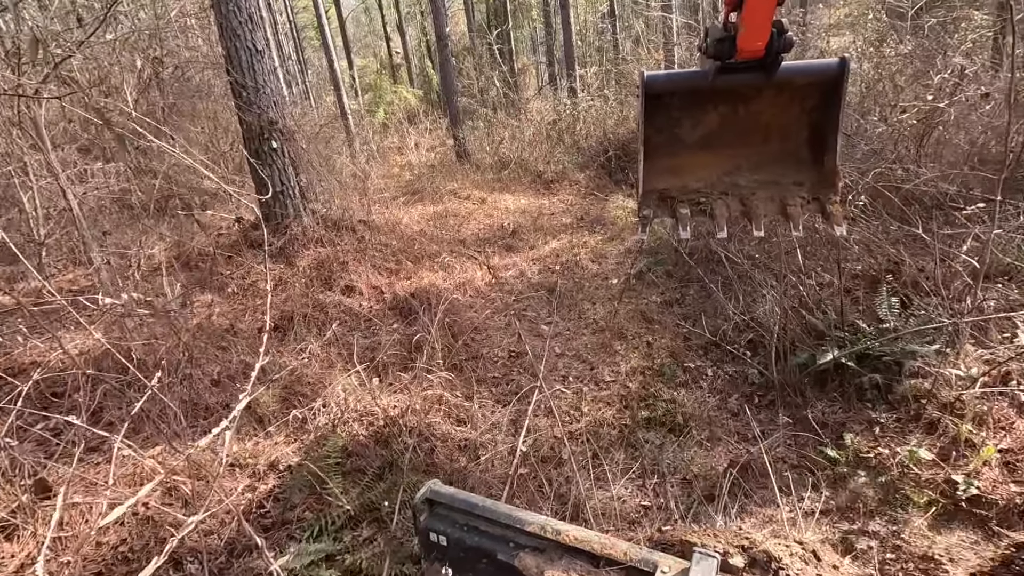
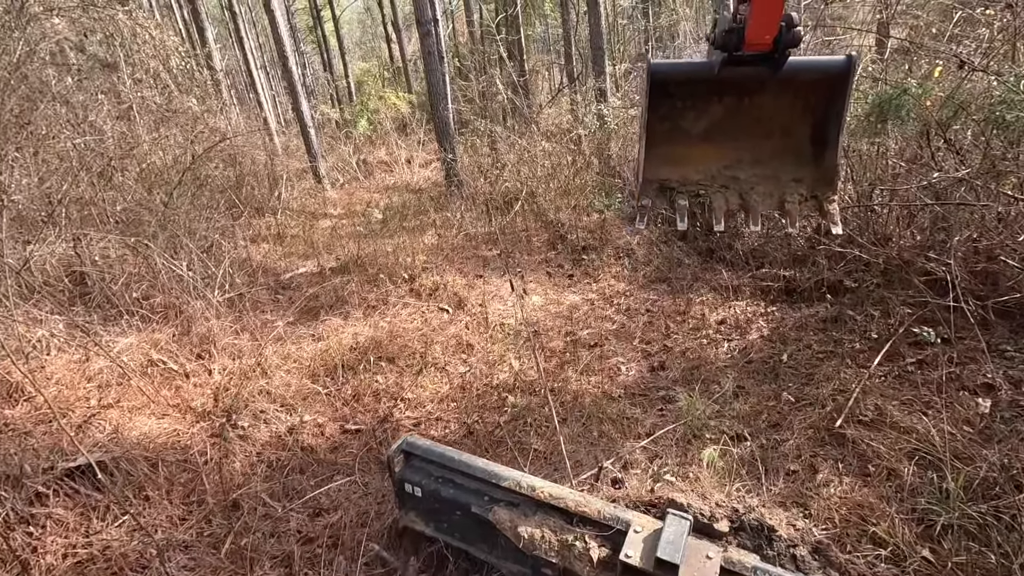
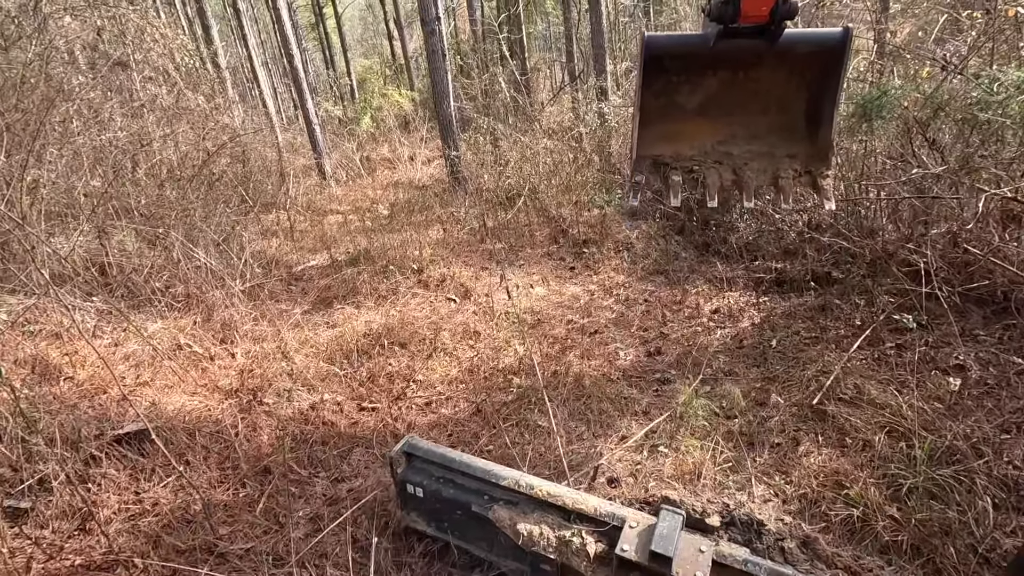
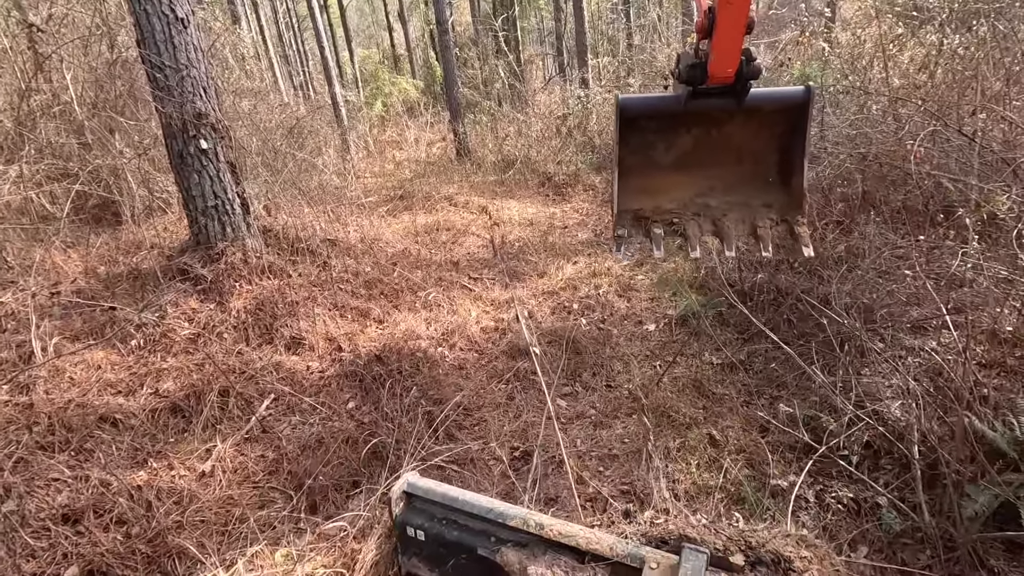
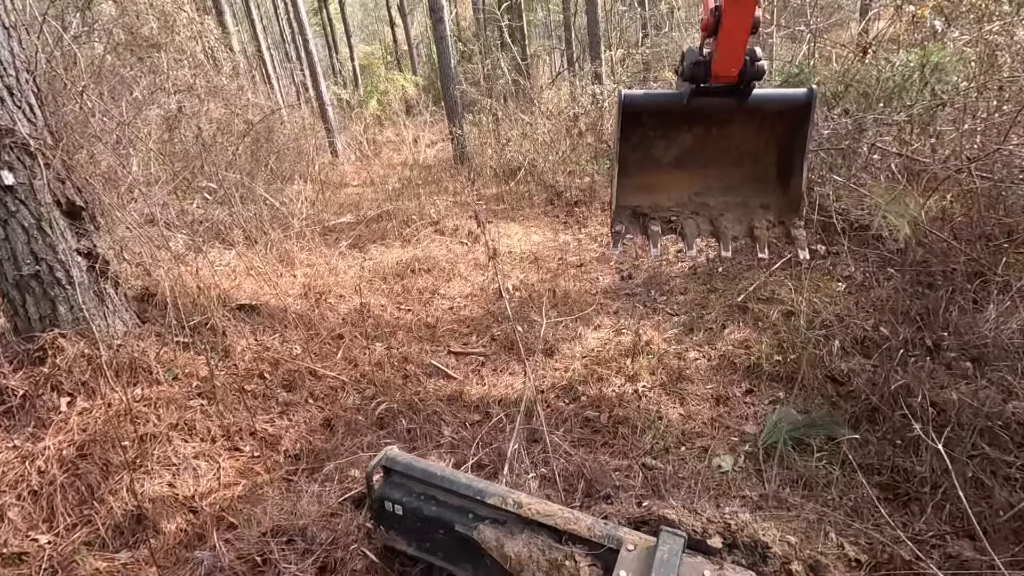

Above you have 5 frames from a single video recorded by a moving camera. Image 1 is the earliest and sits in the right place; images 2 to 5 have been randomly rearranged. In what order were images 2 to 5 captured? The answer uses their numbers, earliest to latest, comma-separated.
4, 5, 3, 2
